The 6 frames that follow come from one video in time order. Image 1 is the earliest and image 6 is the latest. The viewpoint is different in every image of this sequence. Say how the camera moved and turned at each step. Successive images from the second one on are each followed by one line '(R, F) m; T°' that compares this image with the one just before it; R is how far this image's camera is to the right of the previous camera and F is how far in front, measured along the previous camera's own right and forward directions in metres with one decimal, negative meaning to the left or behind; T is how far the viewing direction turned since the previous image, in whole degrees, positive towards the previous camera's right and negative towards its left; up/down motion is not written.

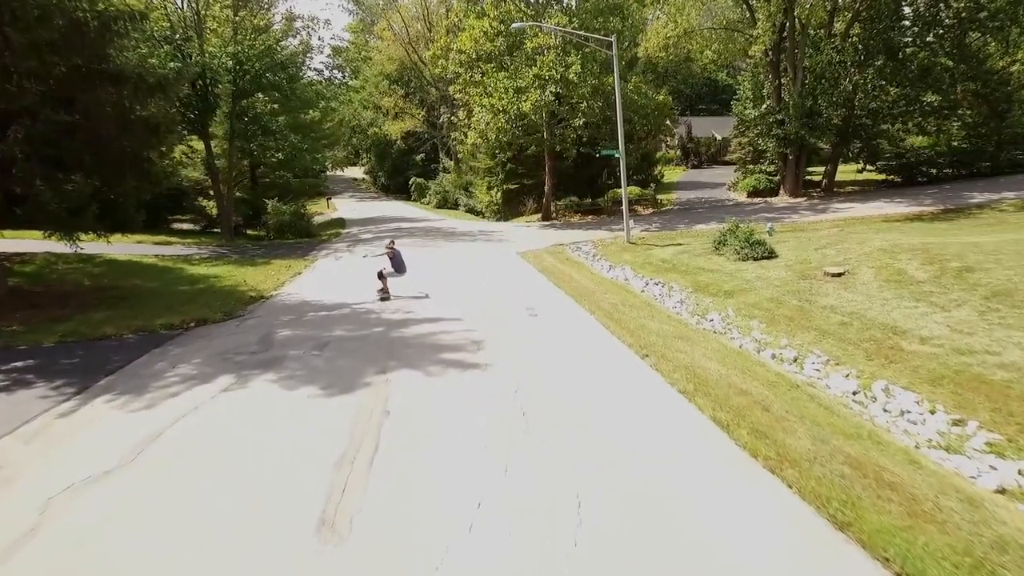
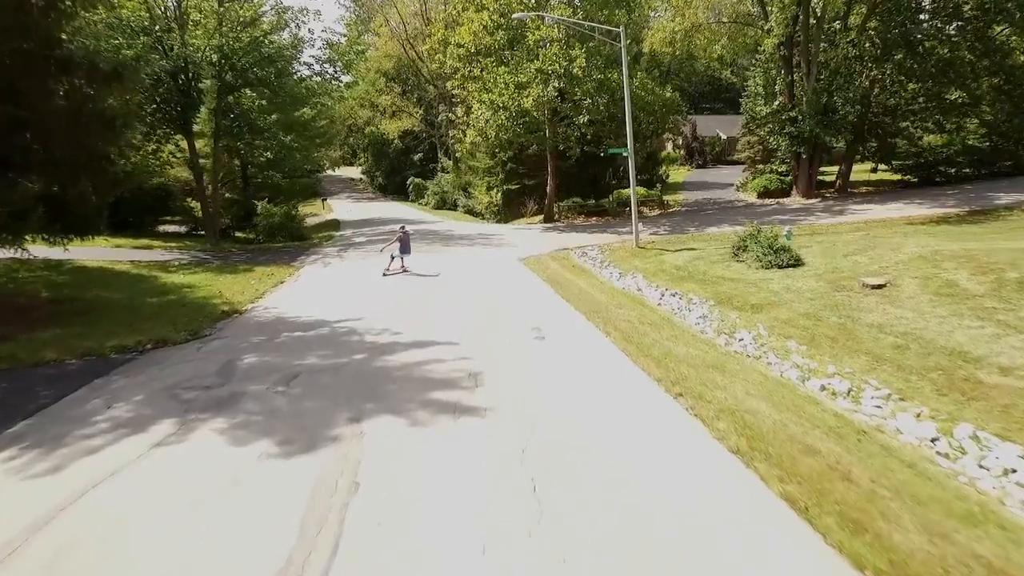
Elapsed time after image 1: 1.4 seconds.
(-0.1, +1.2) m; 0°
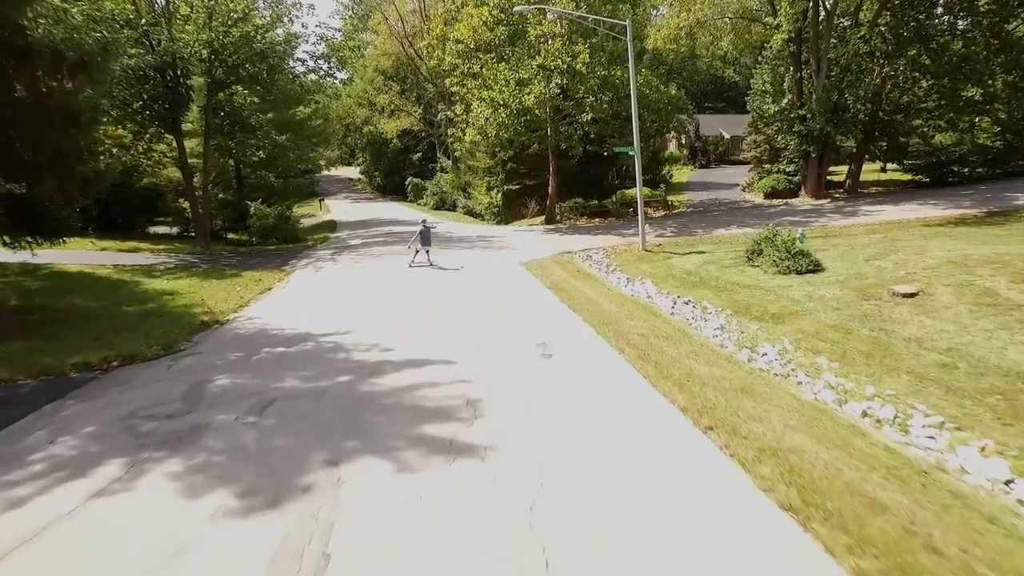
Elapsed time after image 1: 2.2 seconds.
(-0.1, +0.8) m; 0°
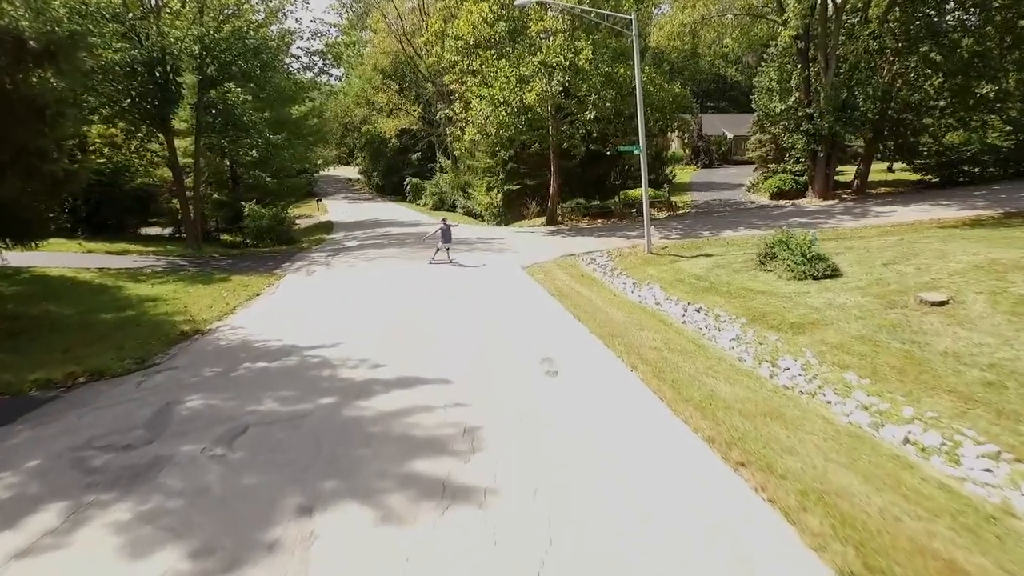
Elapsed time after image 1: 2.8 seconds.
(0.0, +0.6) m; 0°
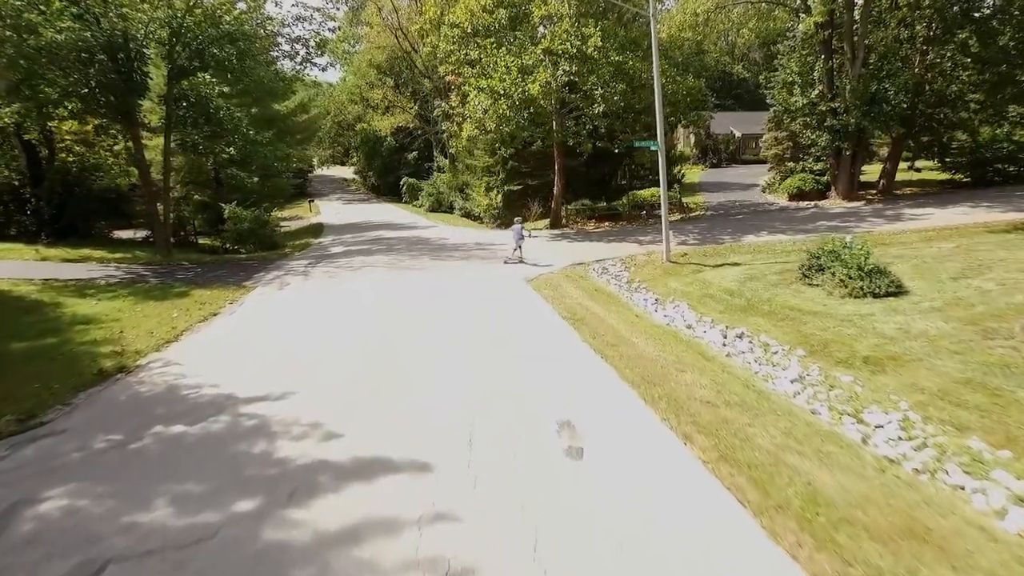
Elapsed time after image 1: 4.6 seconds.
(-0.1, +1.9) m; 0°
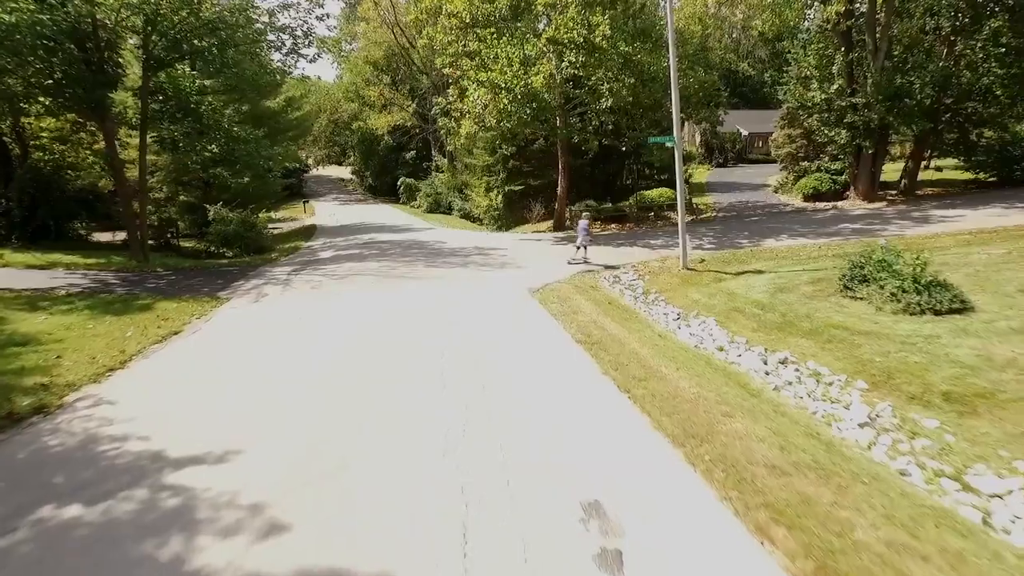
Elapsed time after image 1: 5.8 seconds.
(-0.1, +1.4) m; 0°
